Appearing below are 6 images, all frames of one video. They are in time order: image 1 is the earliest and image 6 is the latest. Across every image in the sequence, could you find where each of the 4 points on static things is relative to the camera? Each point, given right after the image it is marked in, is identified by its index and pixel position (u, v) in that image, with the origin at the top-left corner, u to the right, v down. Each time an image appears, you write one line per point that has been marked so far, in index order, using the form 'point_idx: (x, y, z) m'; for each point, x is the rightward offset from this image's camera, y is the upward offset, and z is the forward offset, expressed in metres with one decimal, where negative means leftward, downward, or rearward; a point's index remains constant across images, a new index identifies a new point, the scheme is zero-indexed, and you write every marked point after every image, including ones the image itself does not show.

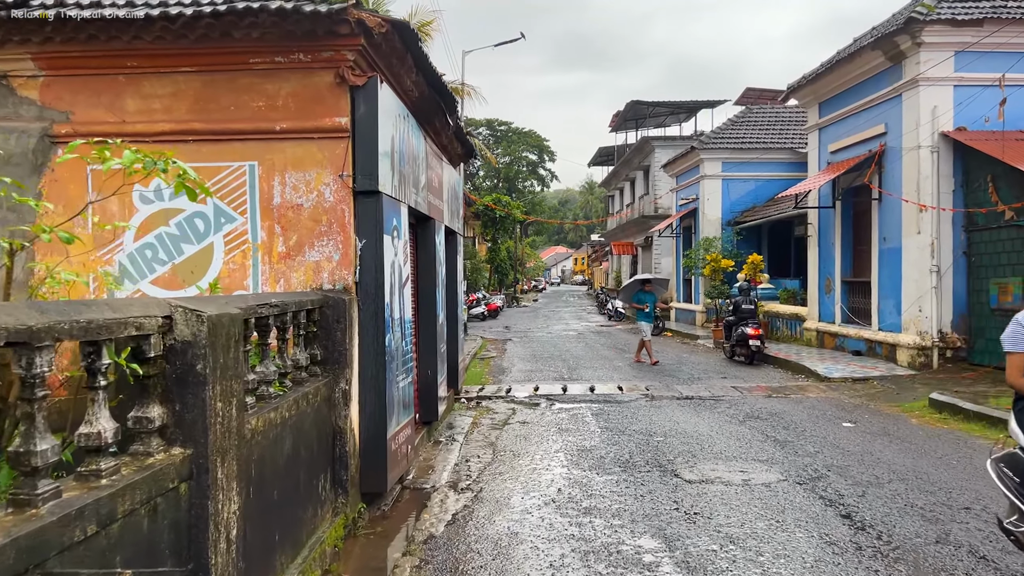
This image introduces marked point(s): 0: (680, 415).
0: (+1.6, -1.2, +7.5) m
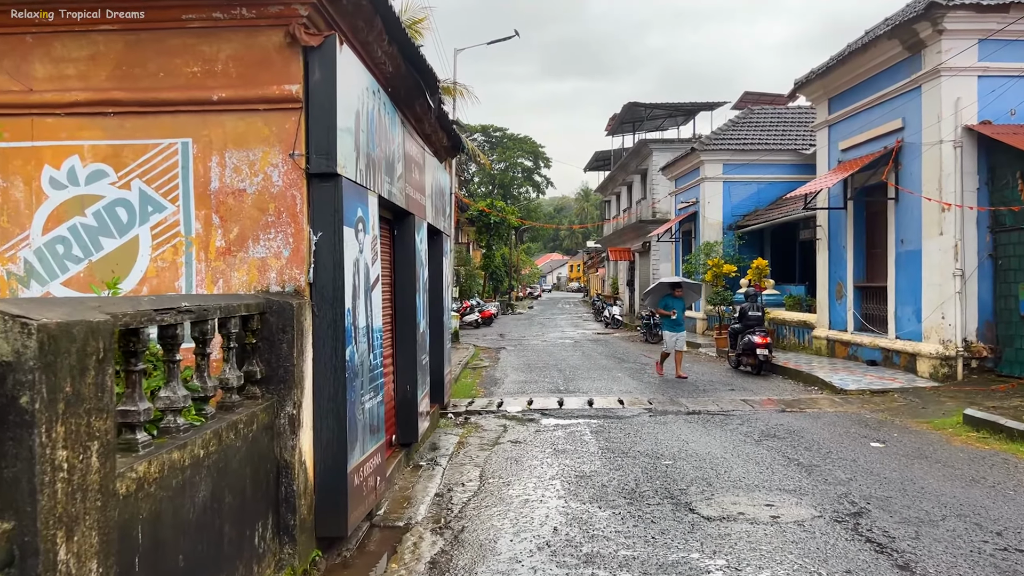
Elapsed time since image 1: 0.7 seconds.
0: (+1.5, -1.3, +6.8) m
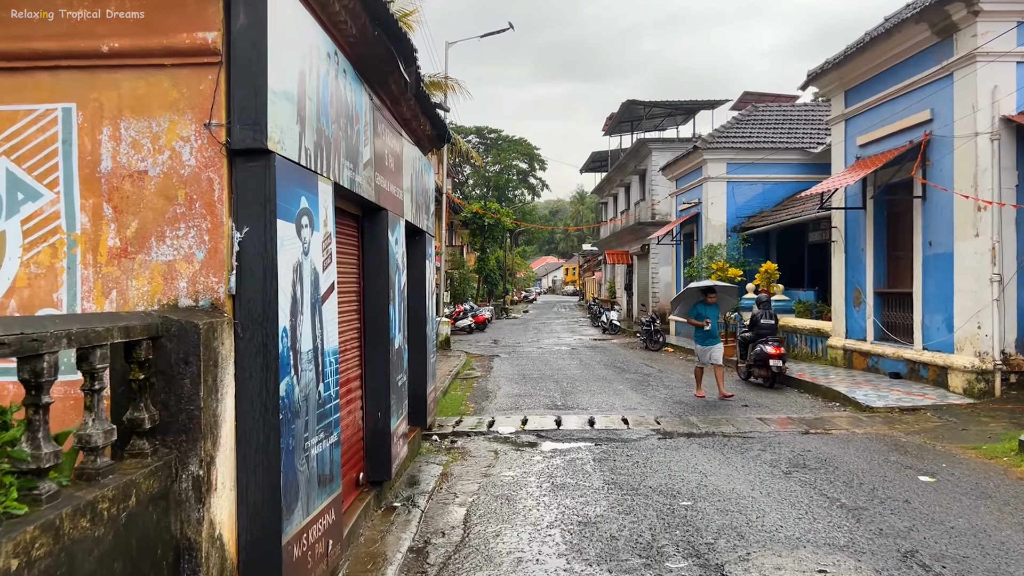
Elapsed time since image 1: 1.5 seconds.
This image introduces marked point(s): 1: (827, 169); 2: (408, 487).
0: (+1.5, -1.3, +5.9) m
1: (+7.1, +2.7, +17.5) m
2: (-0.7, -1.3, +5.2) m
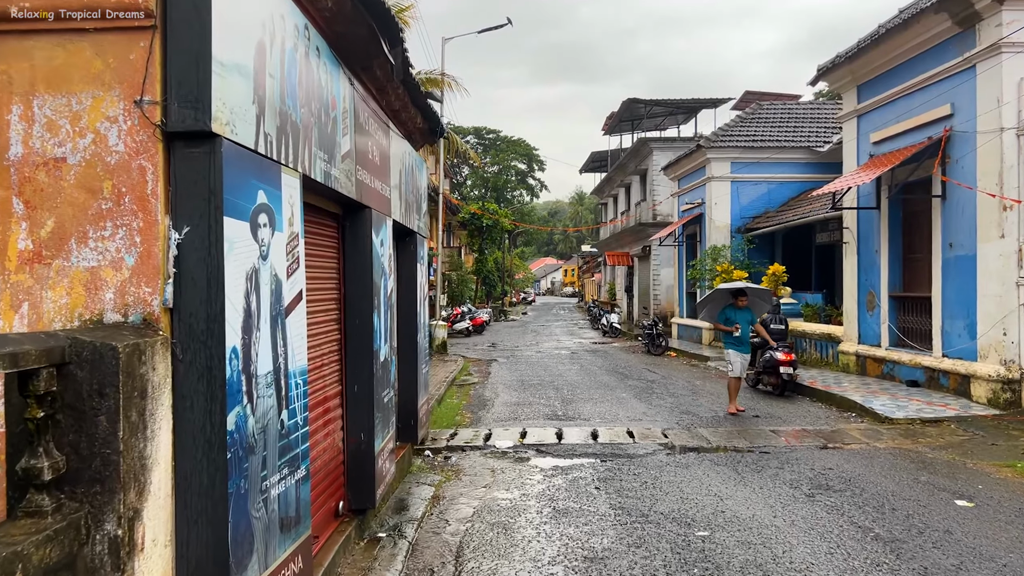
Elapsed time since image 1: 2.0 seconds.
0: (+1.5, -1.4, +5.5) m
1: (+7.1, +2.7, +17.0) m
2: (-0.7, -1.4, +4.7) m
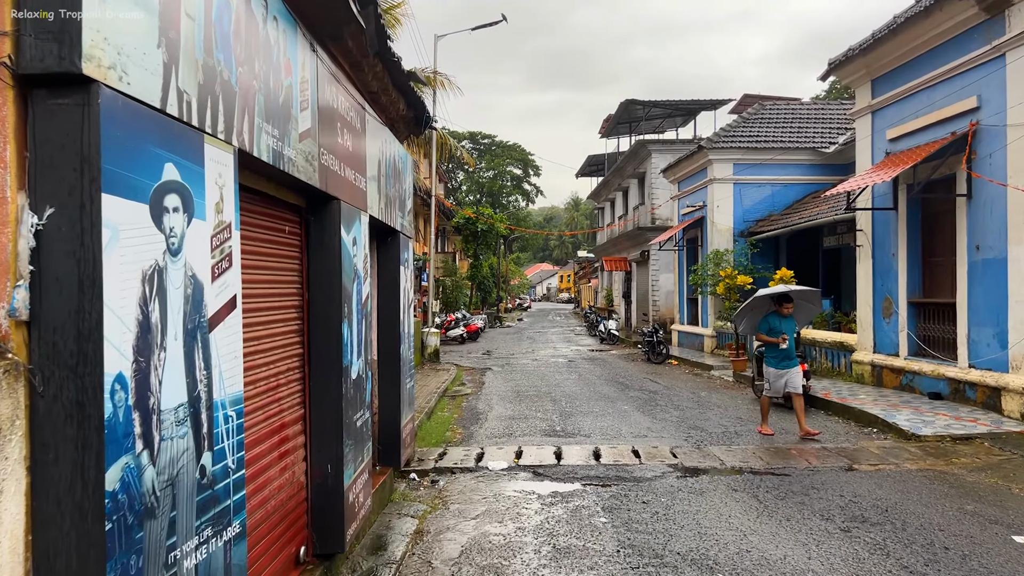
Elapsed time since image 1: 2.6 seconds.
0: (+1.4, -1.4, +4.8) m
1: (+7.0, +2.5, +16.5) m
2: (-0.8, -1.4, +4.1) m
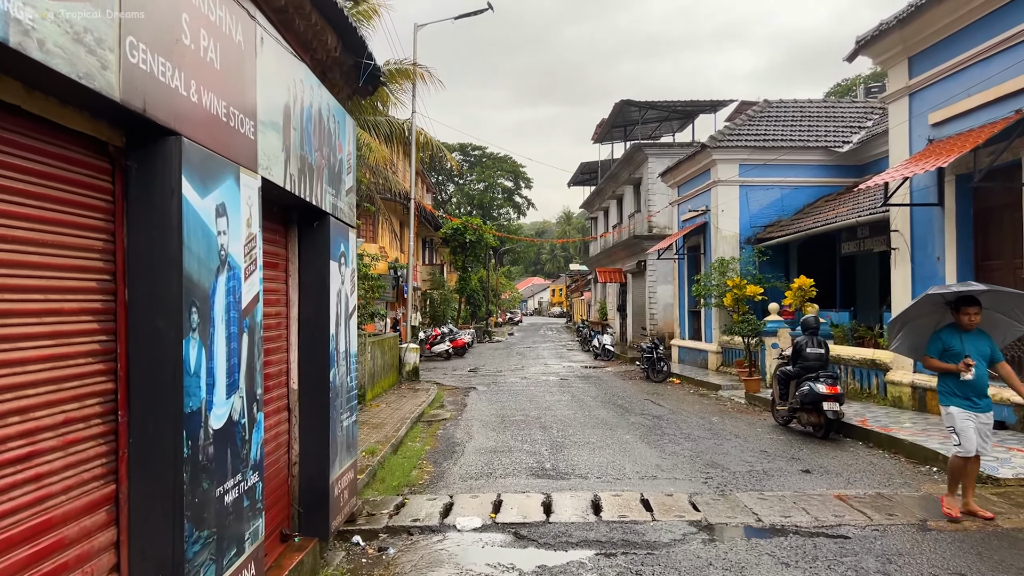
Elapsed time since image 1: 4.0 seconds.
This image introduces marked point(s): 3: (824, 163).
0: (+1.3, -1.4, +3.4) m
1: (+6.7, +2.3, +15.2) m
2: (-0.9, -1.4, +2.7) m
3: (+6.1, +2.4, +15.1) m
